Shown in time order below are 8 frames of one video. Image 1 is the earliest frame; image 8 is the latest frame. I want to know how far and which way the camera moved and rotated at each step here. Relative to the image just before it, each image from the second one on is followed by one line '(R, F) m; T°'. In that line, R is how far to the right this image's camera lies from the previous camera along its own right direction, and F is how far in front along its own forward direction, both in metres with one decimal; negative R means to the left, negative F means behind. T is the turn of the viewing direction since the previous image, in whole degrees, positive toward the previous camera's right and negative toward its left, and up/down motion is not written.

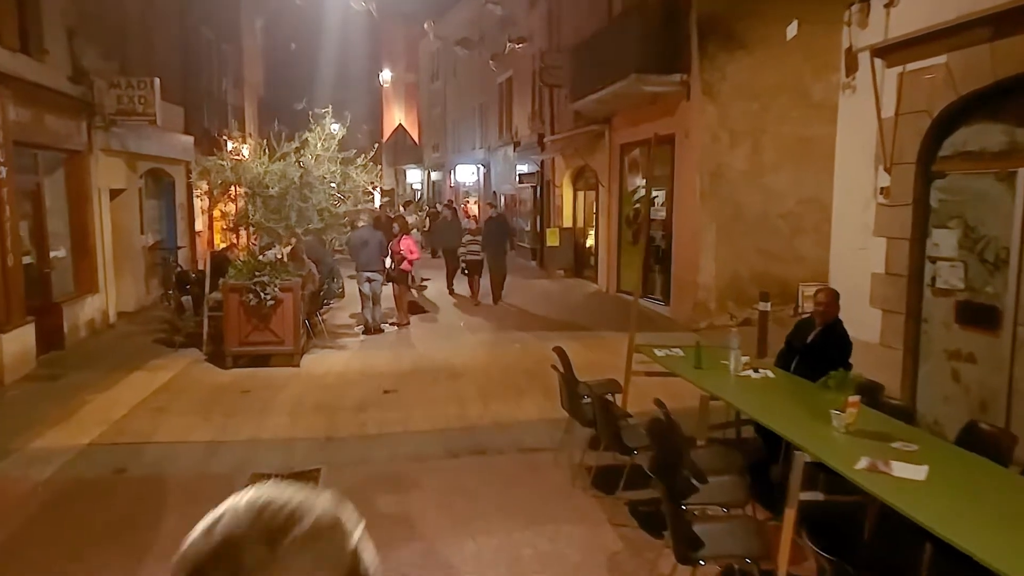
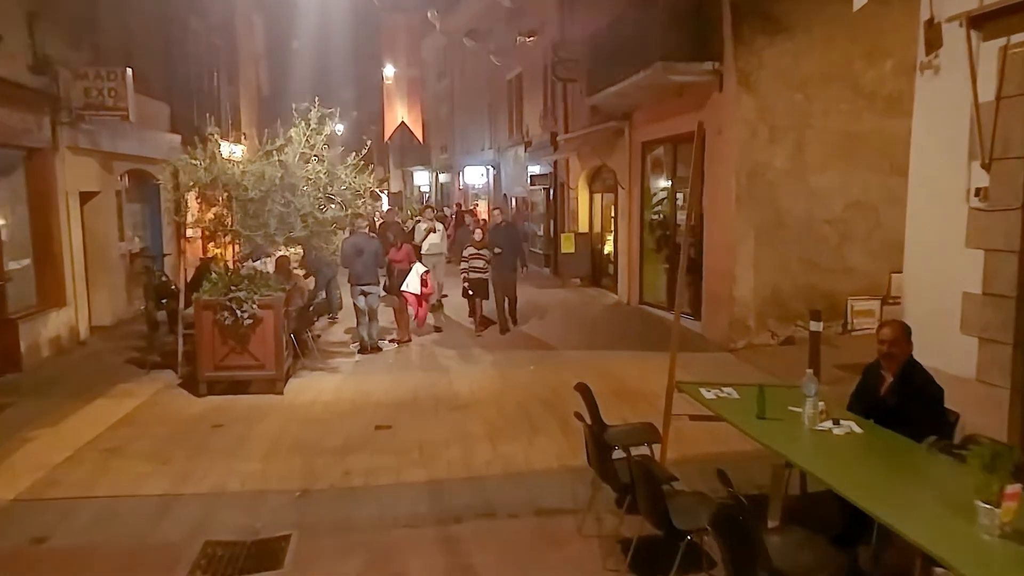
(0.0, +1.3) m; -1°
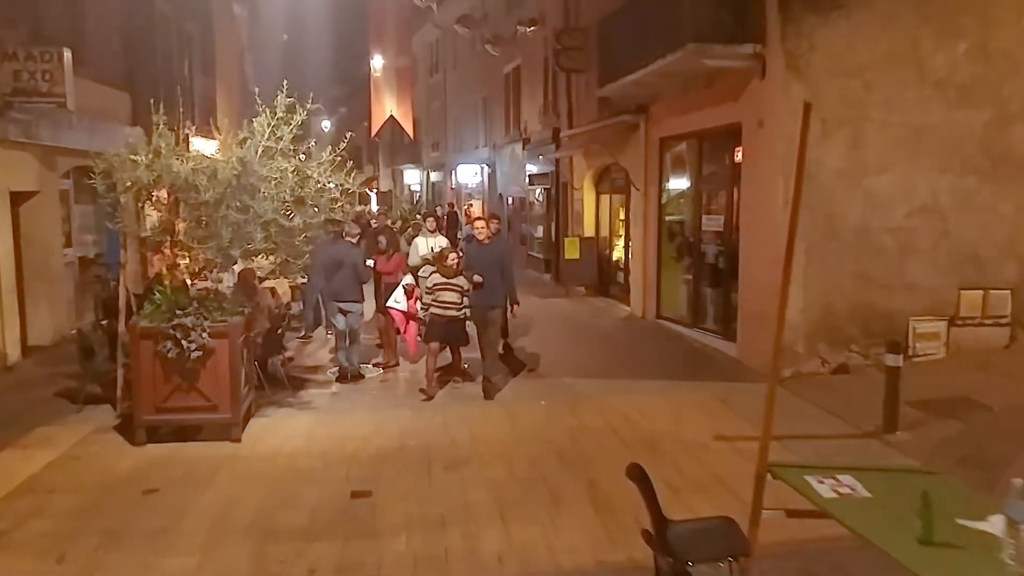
(-0.2, +1.7) m; +1°
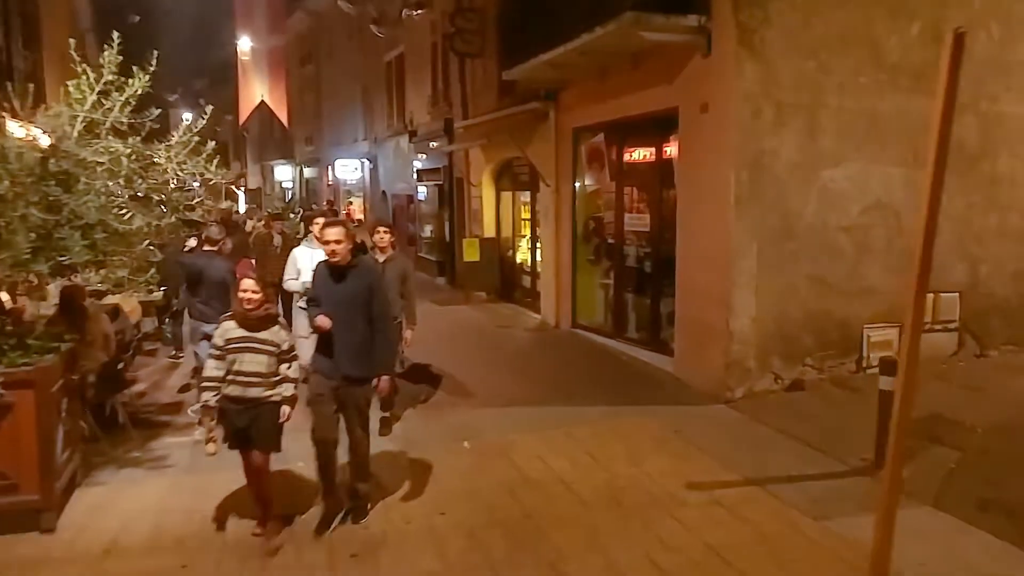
(-0.3, +1.6) m; +9°
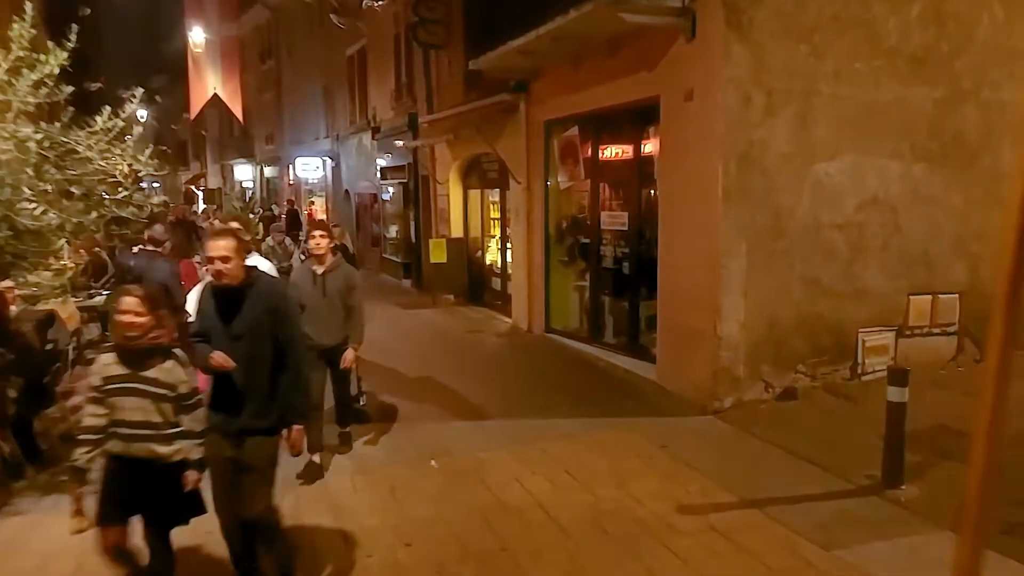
(0.0, +0.7) m; +2°
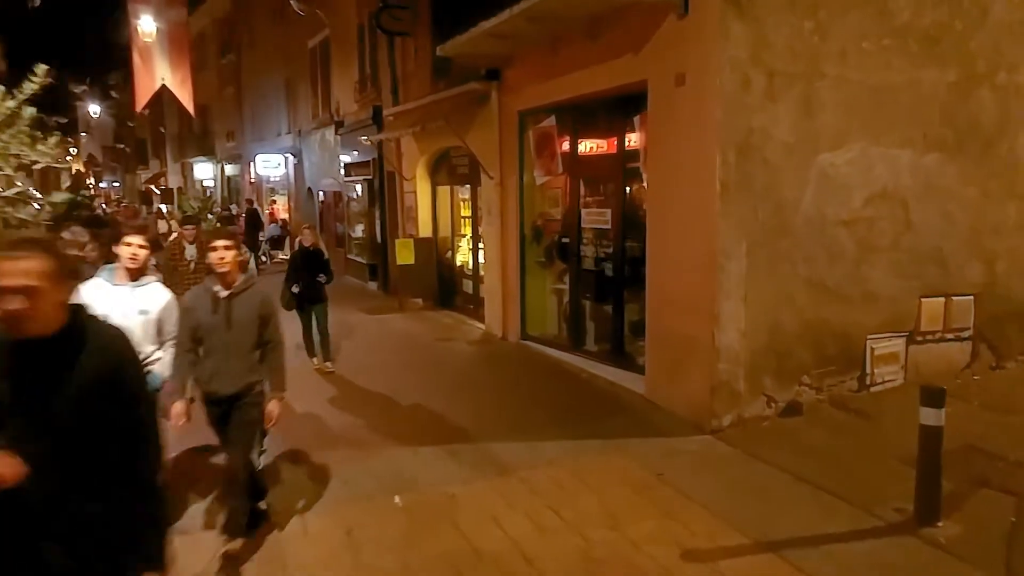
(0.0, +0.9) m; +2°
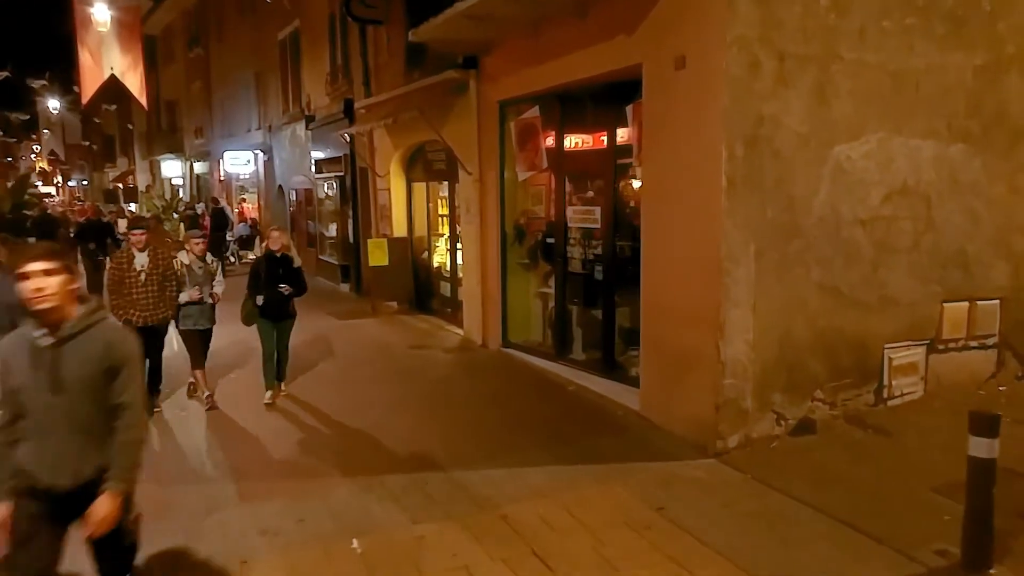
(0.0, +0.8) m; +2°
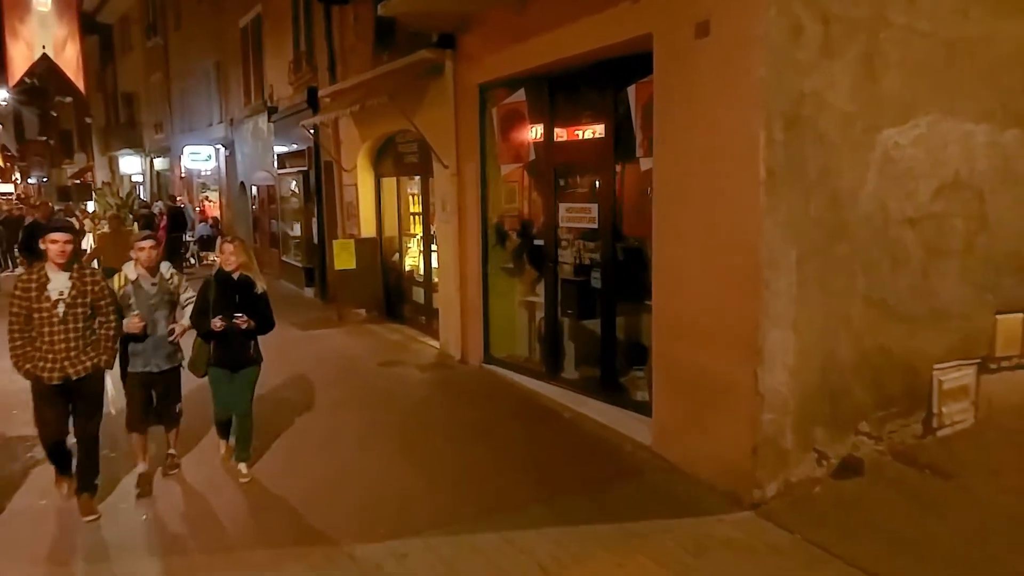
(-0.1, +1.2) m; +2°
